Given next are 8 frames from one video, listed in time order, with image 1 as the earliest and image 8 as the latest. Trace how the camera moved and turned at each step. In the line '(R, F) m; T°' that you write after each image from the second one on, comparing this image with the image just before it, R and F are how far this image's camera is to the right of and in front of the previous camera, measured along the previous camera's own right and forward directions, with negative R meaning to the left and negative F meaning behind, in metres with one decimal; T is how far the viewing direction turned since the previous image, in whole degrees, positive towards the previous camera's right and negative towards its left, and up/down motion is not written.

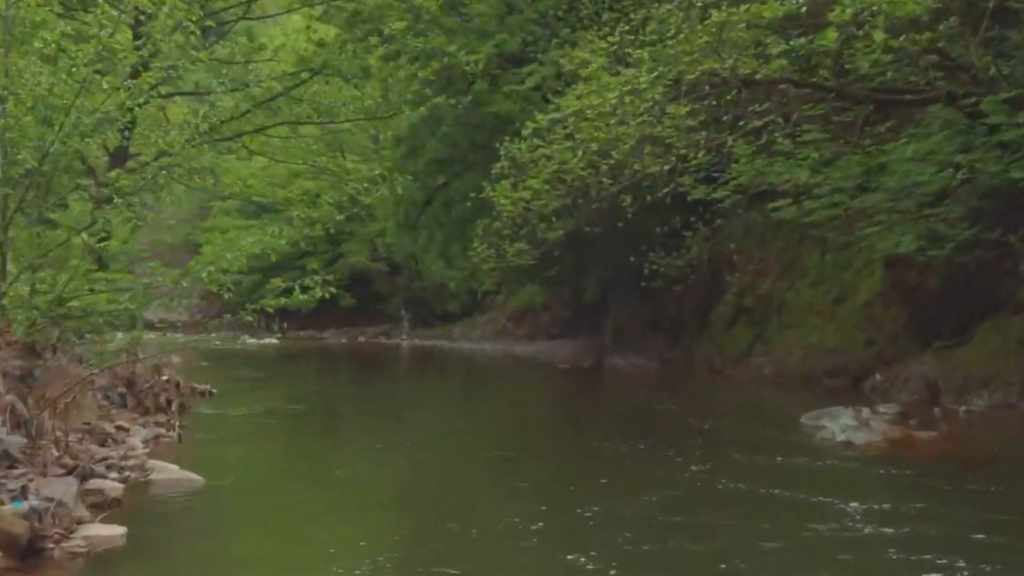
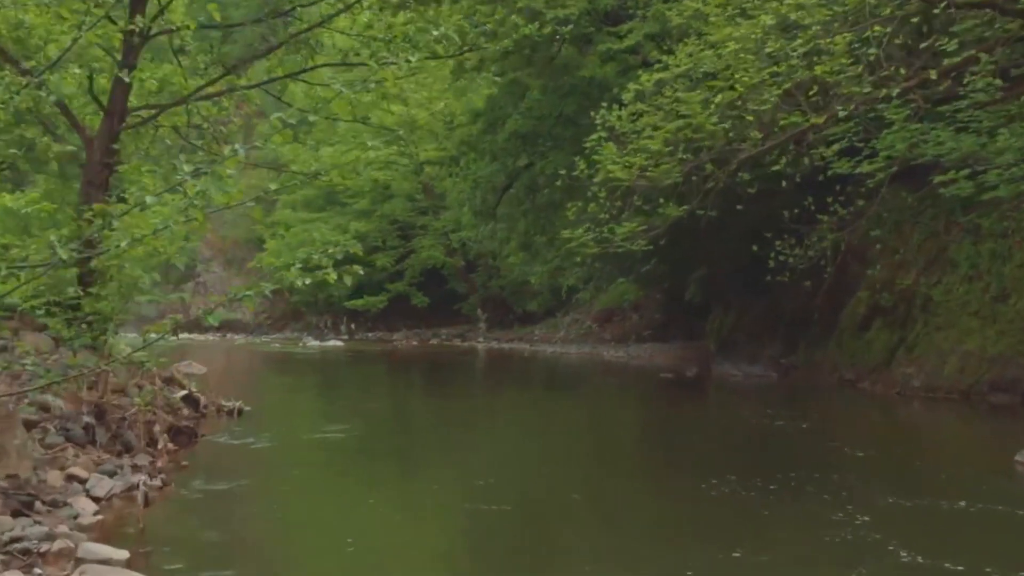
(-0.2, +2.5) m; -2°
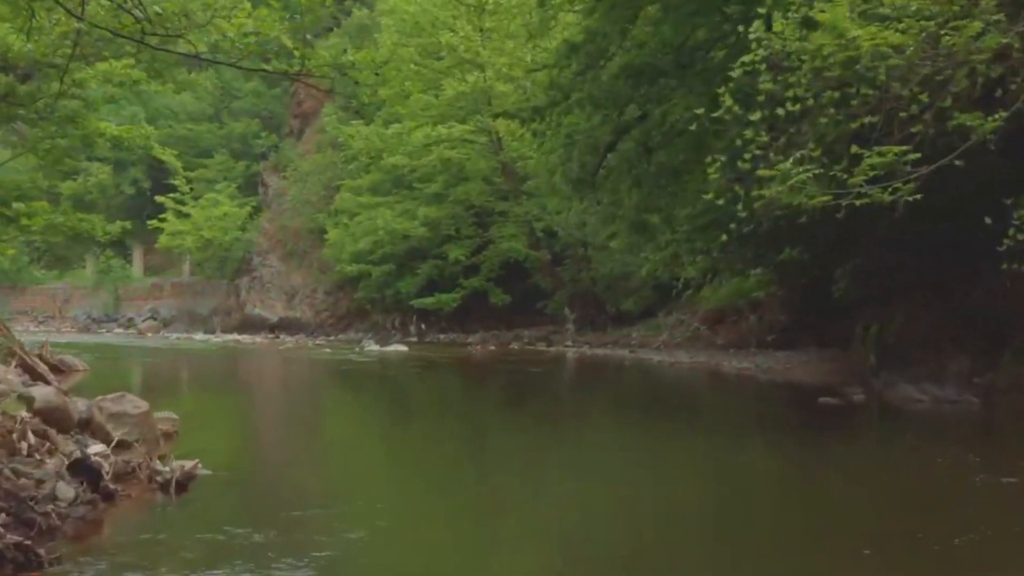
(-0.2, +4.0) m; -3°
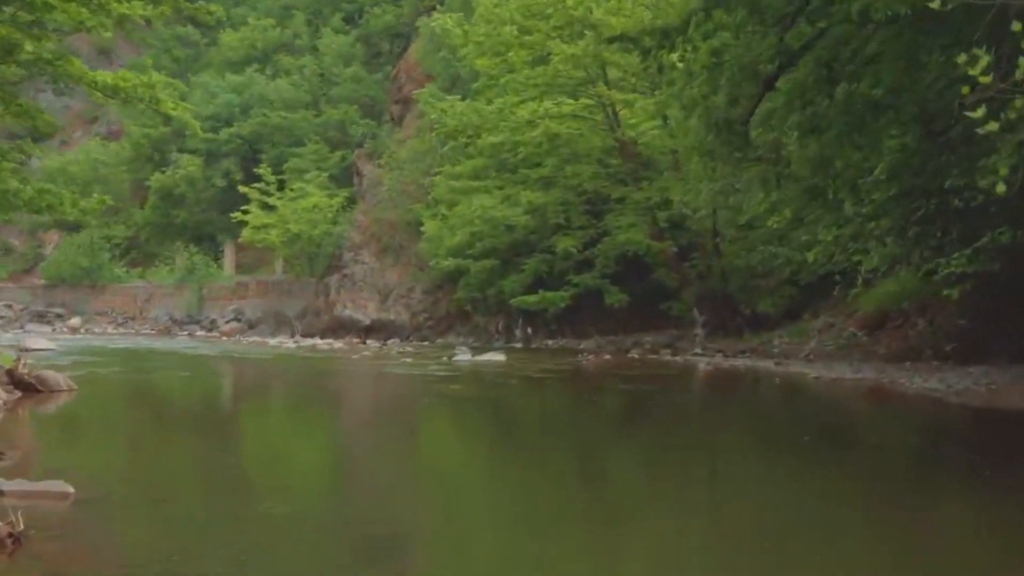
(0.0, +3.6) m; -4°
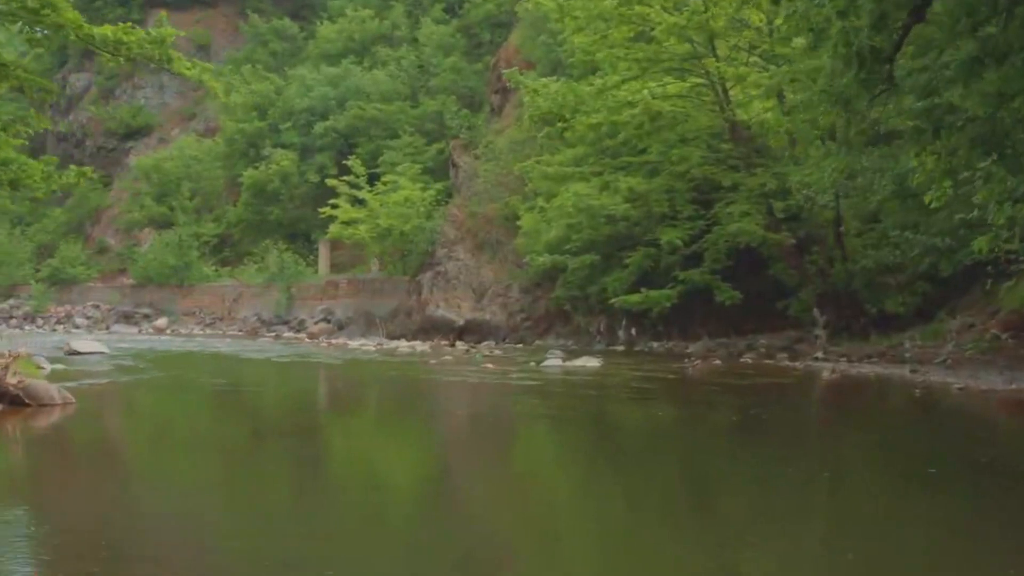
(+0.2, +2.0) m; -4°
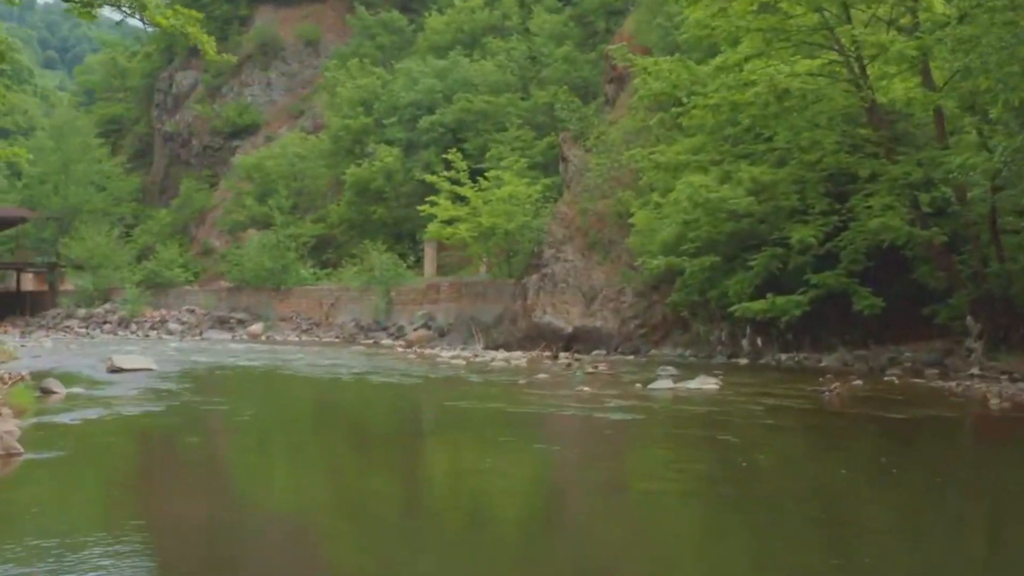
(+0.2, +2.3) m; -4°
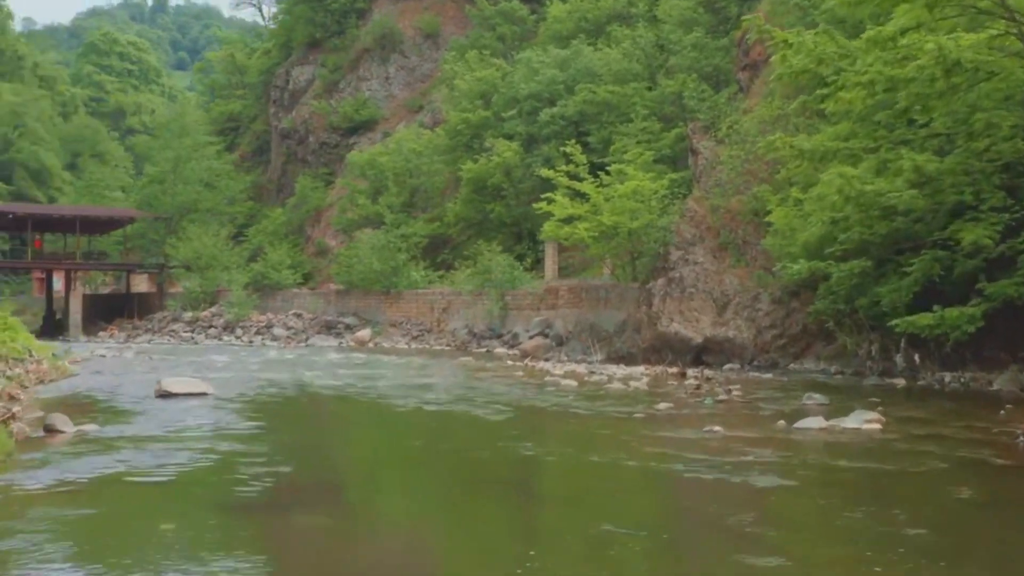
(+0.1, +2.3) m; -4°
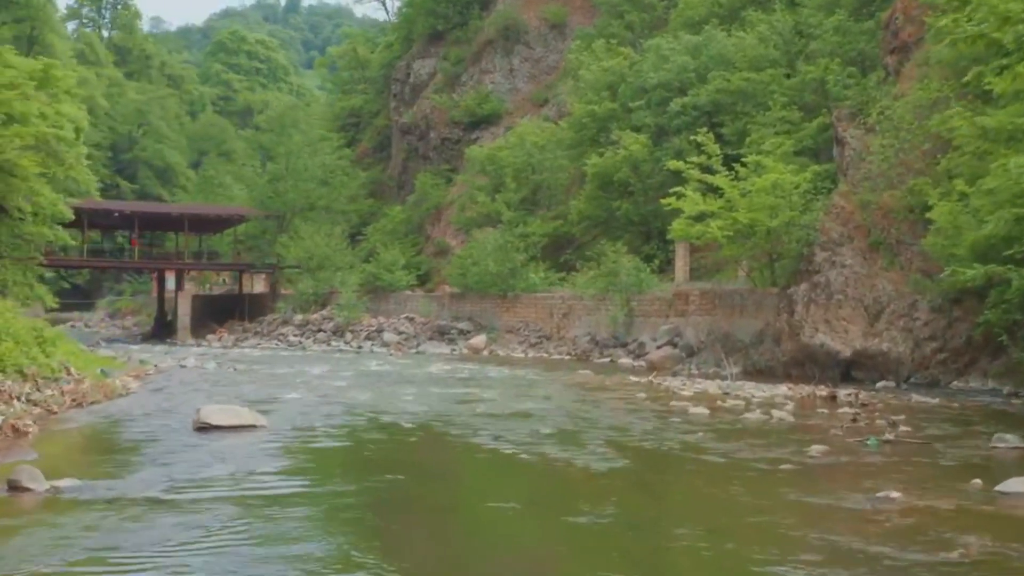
(+0.1, +2.3) m; -4°
